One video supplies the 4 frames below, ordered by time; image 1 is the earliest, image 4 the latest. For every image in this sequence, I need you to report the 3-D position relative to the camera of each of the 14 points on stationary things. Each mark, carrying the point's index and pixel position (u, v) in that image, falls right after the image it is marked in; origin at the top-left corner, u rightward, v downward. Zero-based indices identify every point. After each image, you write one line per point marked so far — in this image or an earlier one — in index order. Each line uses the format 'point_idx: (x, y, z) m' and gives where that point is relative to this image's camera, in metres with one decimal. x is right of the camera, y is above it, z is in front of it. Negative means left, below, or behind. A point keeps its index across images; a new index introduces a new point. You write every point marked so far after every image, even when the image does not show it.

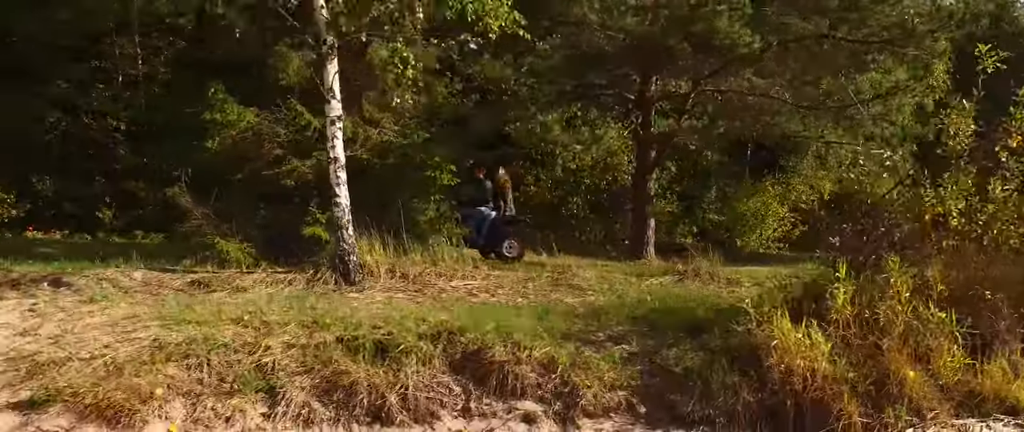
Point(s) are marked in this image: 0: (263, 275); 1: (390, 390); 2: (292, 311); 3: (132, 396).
0: (-2.1, -0.5, +8.8) m
1: (-0.6, -0.9, +5.1) m
2: (-1.5, -0.6, +6.8) m
3: (-1.8, -0.9, +4.9) m
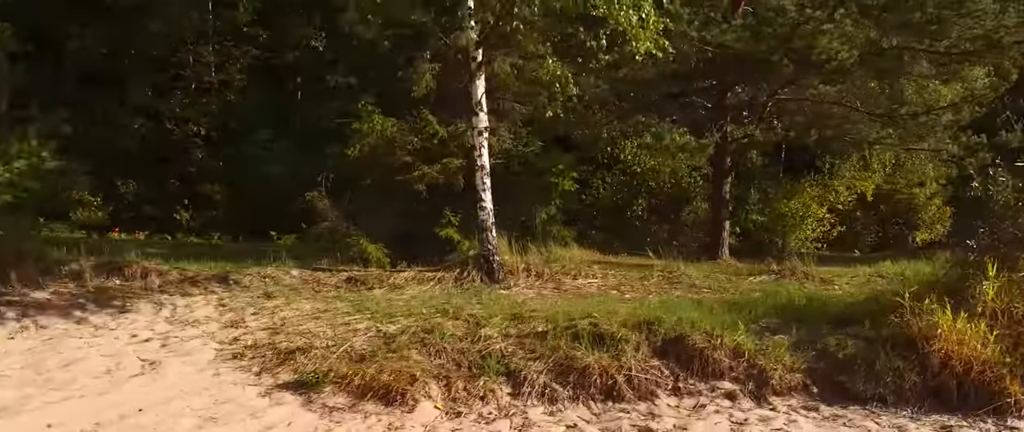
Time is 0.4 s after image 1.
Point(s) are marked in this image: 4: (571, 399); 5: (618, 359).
0: (-0.9, -0.5, +9.6) m
1: (+0.6, -0.9, +5.9) m
2: (-0.3, -0.7, +7.6) m
3: (-0.6, -0.9, +5.7) m
4: (+0.3, -1.0, +5.7) m
5: (+0.6, -0.9, +6.1) m
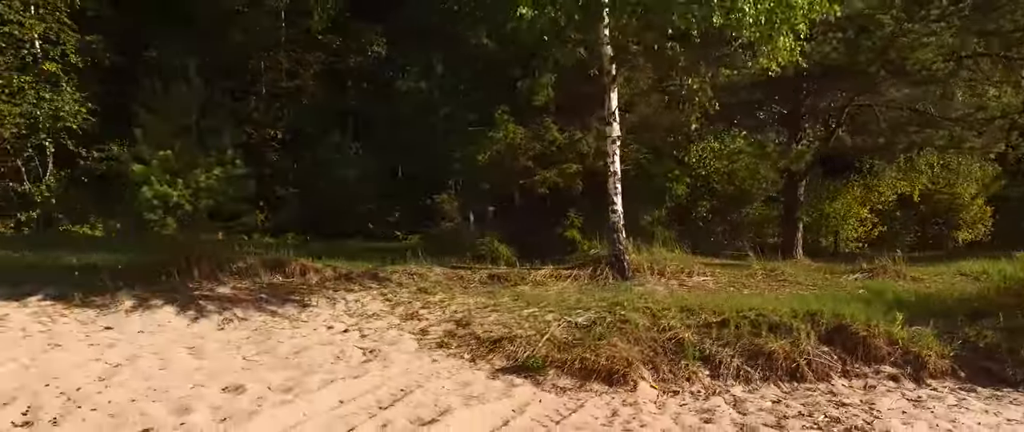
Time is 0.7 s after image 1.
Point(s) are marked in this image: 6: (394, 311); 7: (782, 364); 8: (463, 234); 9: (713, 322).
0: (+0.4, -0.6, +10.4) m
1: (+1.9, -0.9, +6.6) m
2: (+1.0, -0.7, +8.3) m
3: (+0.6, -0.9, +6.4) m
4: (+1.6, -1.1, +6.5) m
5: (+1.9, -0.9, +6.8) m
6: (-1.0, -0.8, +8.6) m
7: (+1.7, -1.0, +6.6) m
8: (-0.5, -0.2, +11.7) m
9: (+1.5, -0.8, +7.3) m
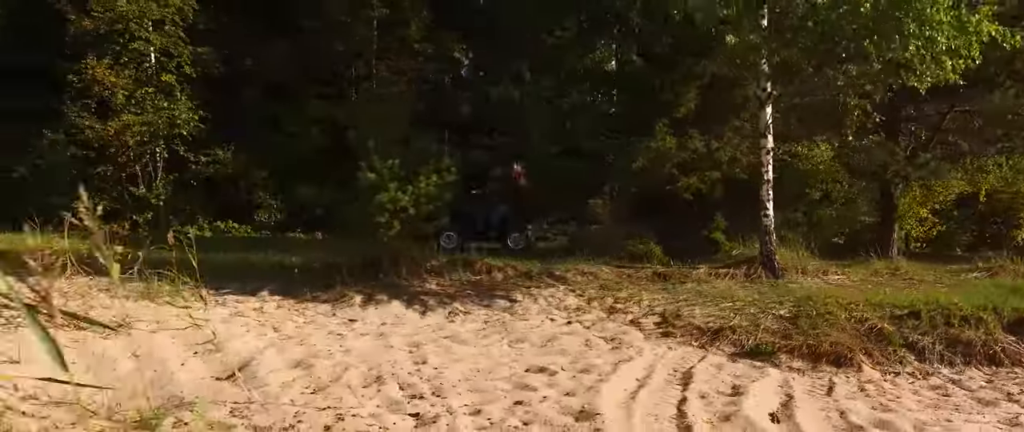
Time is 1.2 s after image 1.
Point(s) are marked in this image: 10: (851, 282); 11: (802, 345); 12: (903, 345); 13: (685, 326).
0: (+2.1, -0.6, +11.4) m
1: (+3.6, -1.0, +7.6) m
2: (+2.8, -0.7, +9.3) m
3: (+2.4, -1.0, +7.4) m
4: (+3.3, -1.1, +7.5) m
5: (+3.7, -0.9, +7.8) m
6: (+0.8, -0.9, +9.7) m
7: (+3.5, -1.0, +7.6) m
8: (+1.3, -0.3, +12.8) m
9: (+3.2, -0.8, +8.3) m
10: (+3.7, -0.7, +11.2) m
11: (+2.1, -0.9, +7.6) m
12: (+2.9, -1.0, +7.7) m
13: (+1.4, -0.9, +8.4) m
